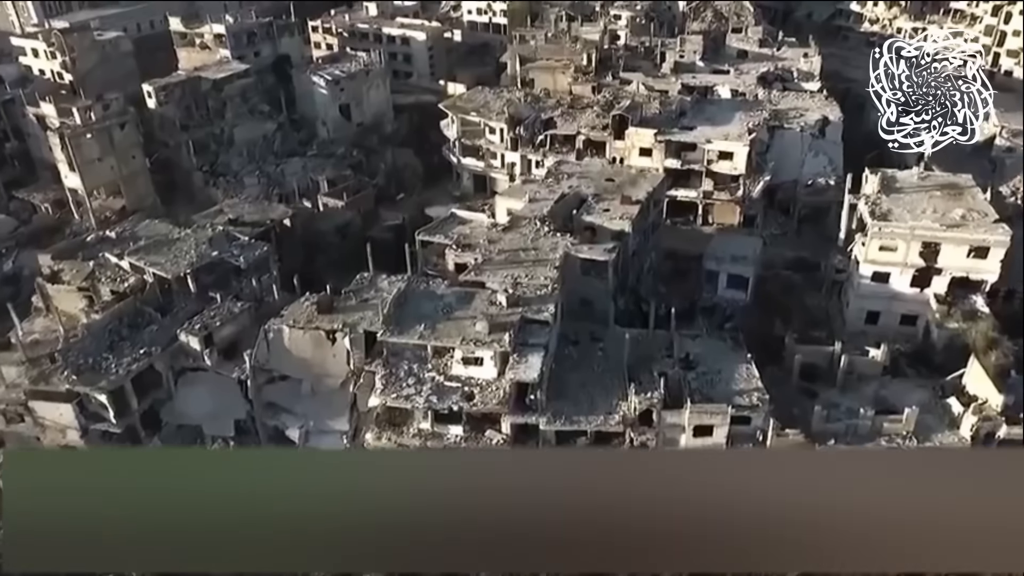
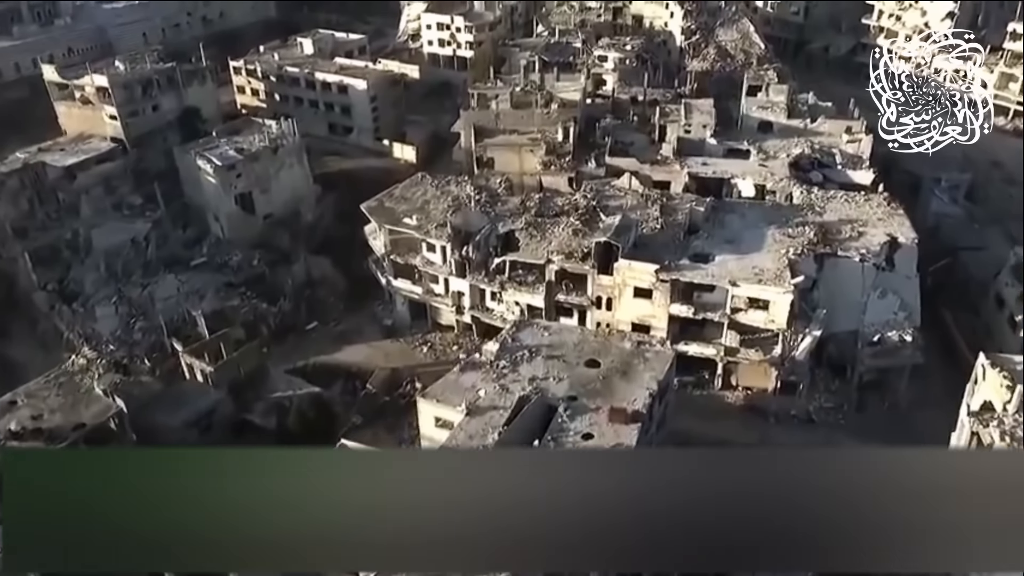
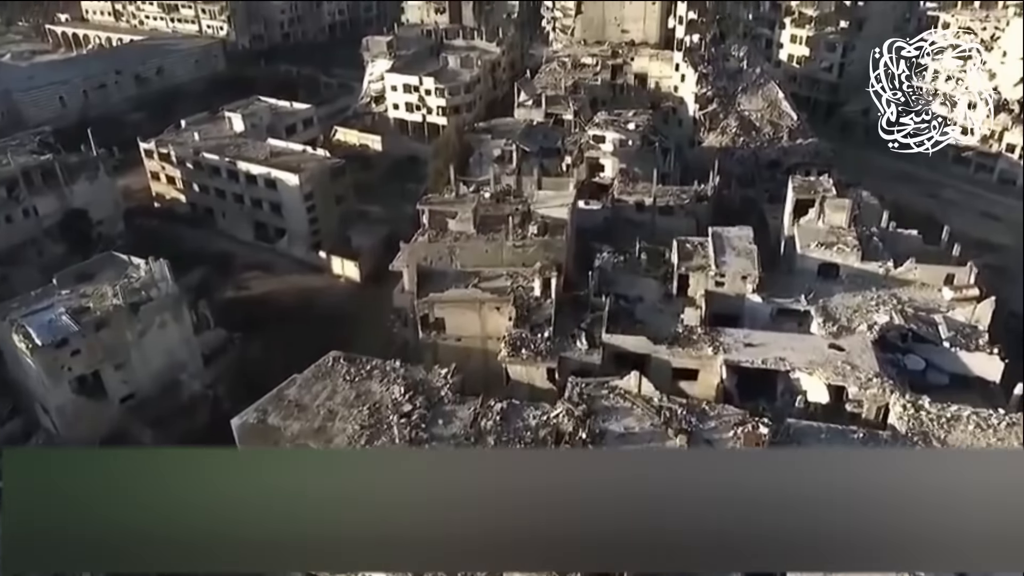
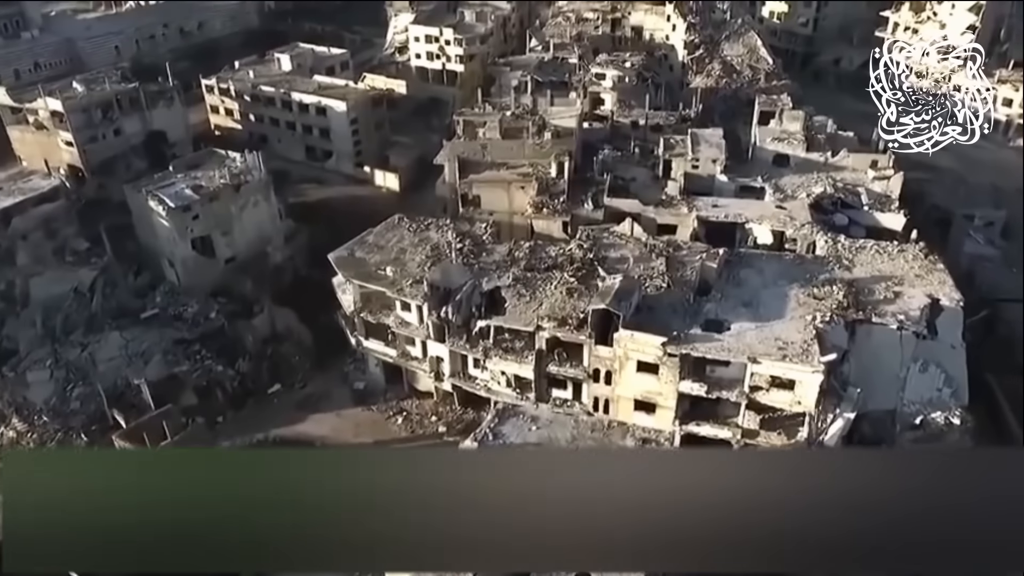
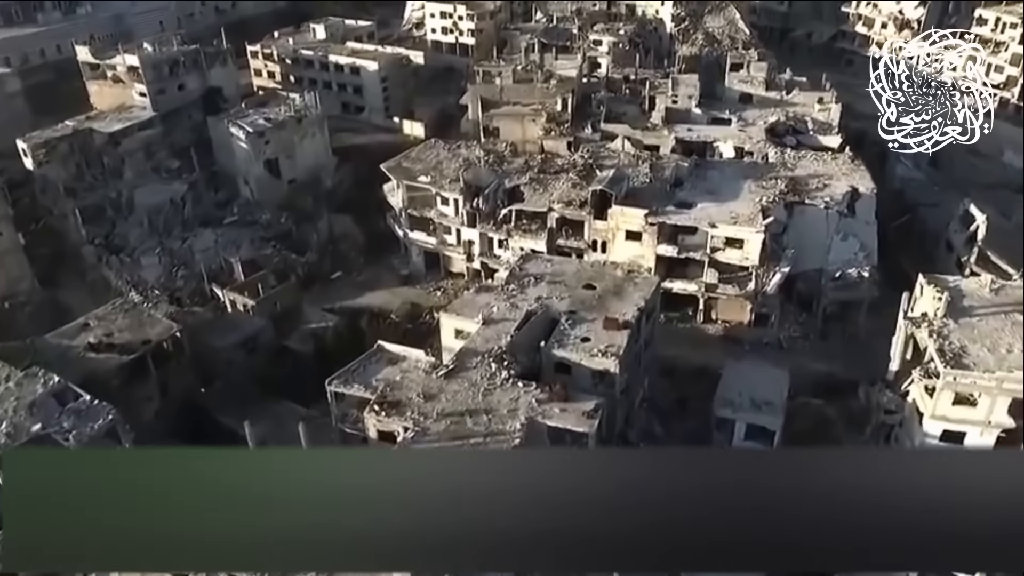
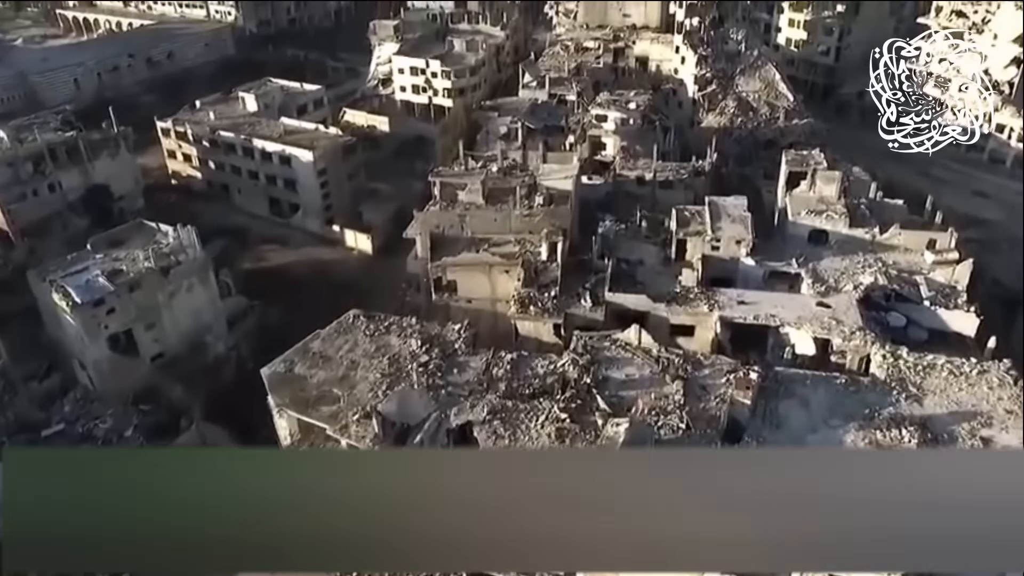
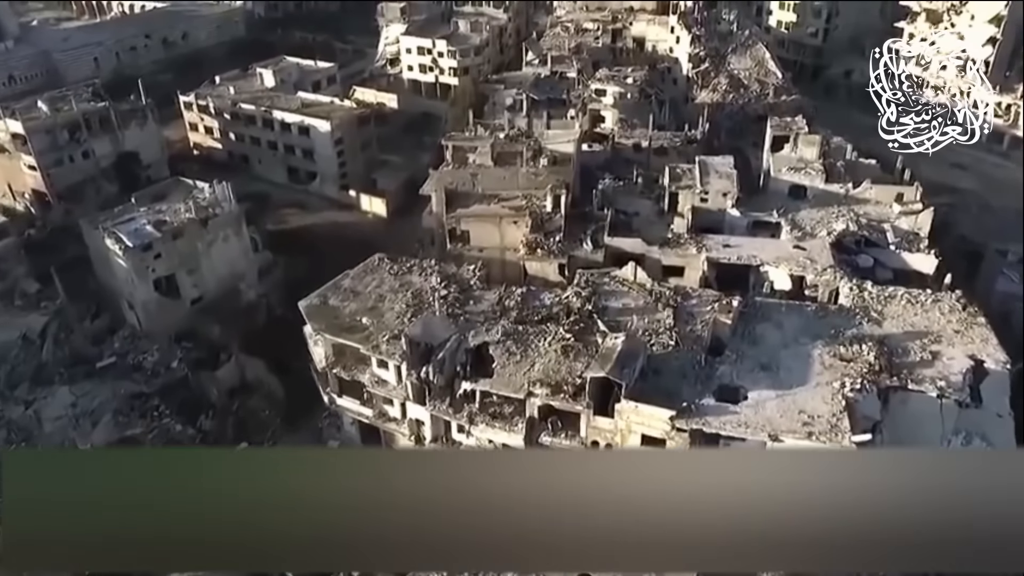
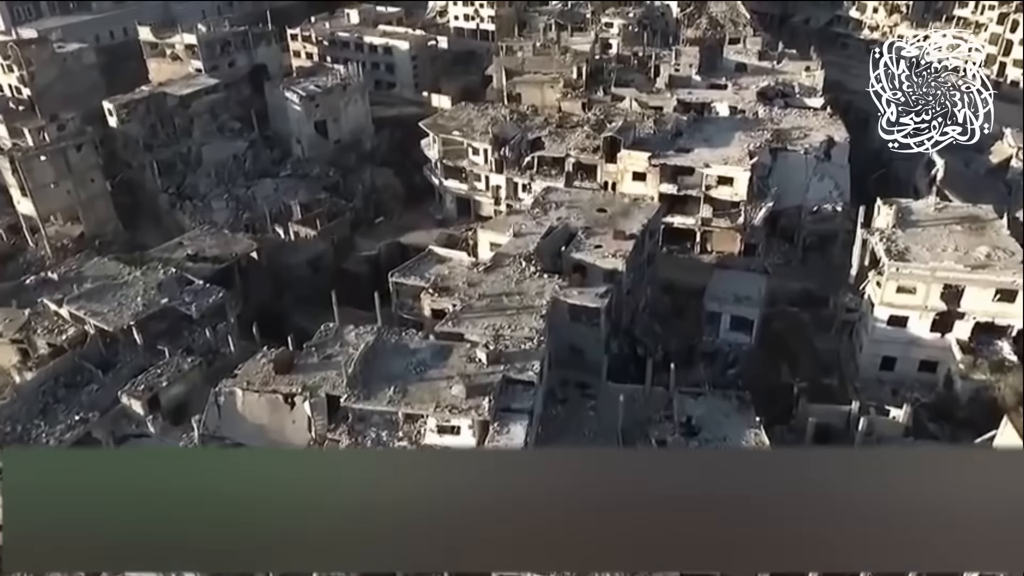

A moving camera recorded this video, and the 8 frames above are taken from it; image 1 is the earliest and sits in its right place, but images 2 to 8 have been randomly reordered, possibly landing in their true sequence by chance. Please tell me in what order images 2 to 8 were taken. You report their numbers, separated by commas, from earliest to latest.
8, 5, 2, 4, 7, 6, 3
